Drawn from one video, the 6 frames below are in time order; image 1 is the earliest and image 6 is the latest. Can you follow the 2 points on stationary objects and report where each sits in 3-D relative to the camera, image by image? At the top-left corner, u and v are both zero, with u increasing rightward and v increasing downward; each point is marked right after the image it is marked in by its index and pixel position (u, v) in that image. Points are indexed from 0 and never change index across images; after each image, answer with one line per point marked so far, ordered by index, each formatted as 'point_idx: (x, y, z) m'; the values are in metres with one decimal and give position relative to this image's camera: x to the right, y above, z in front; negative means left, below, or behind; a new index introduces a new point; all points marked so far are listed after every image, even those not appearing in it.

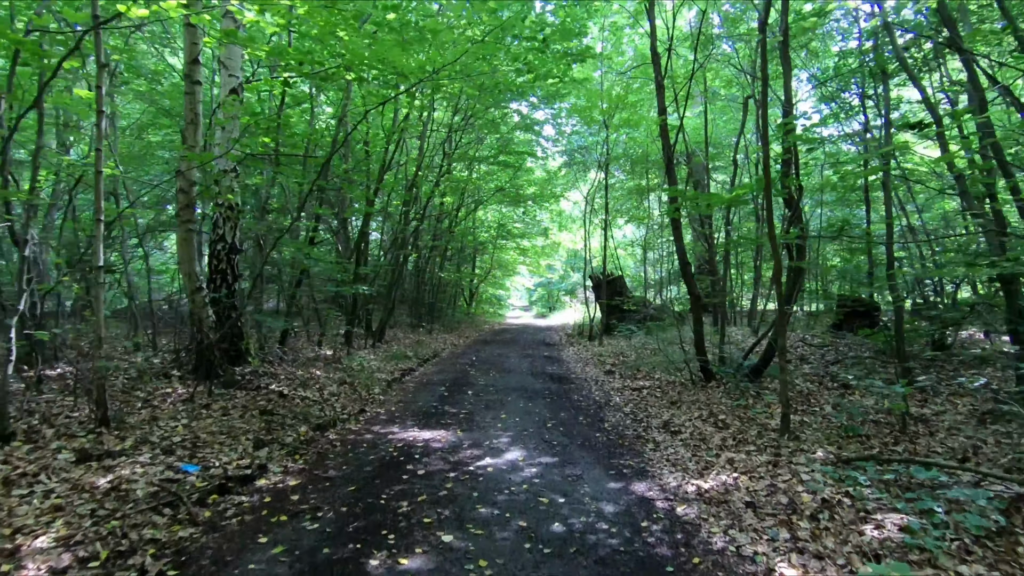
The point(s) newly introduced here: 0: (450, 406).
0: (-0.8, -1.5, +6.6) m
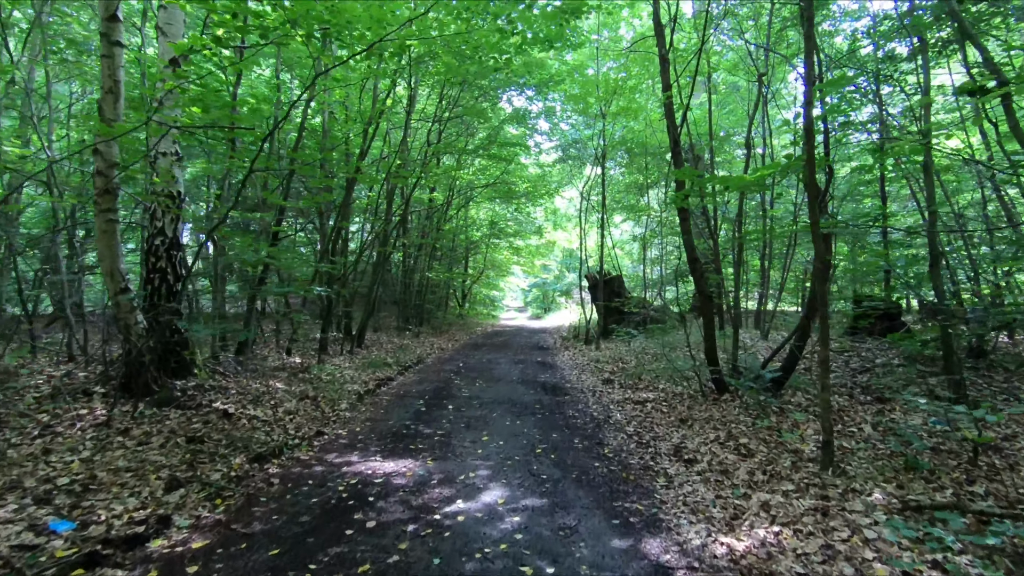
0: (-1.0, -1.5, +5.7) m
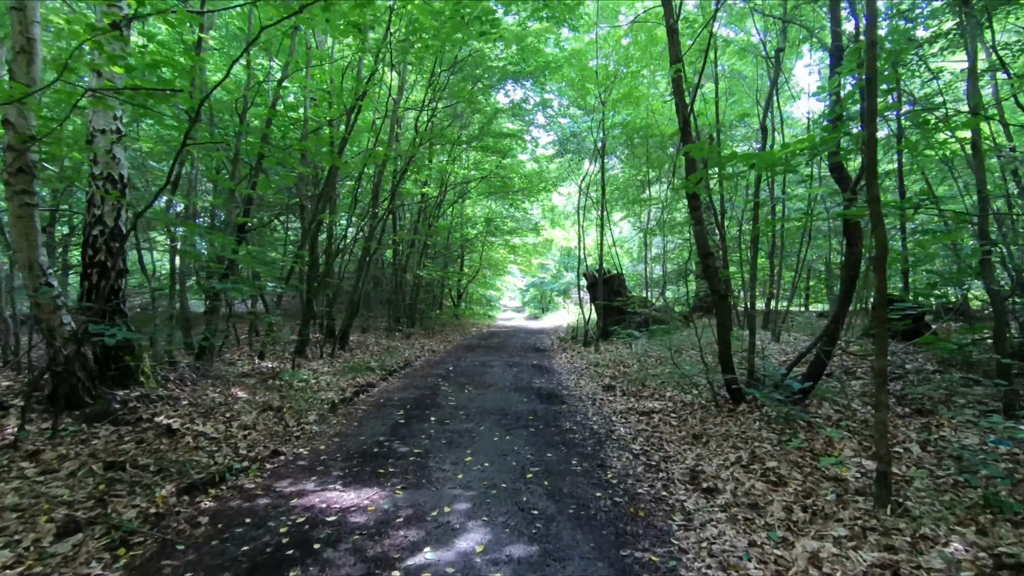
0: (-1.1, -1.5, +5.0) m
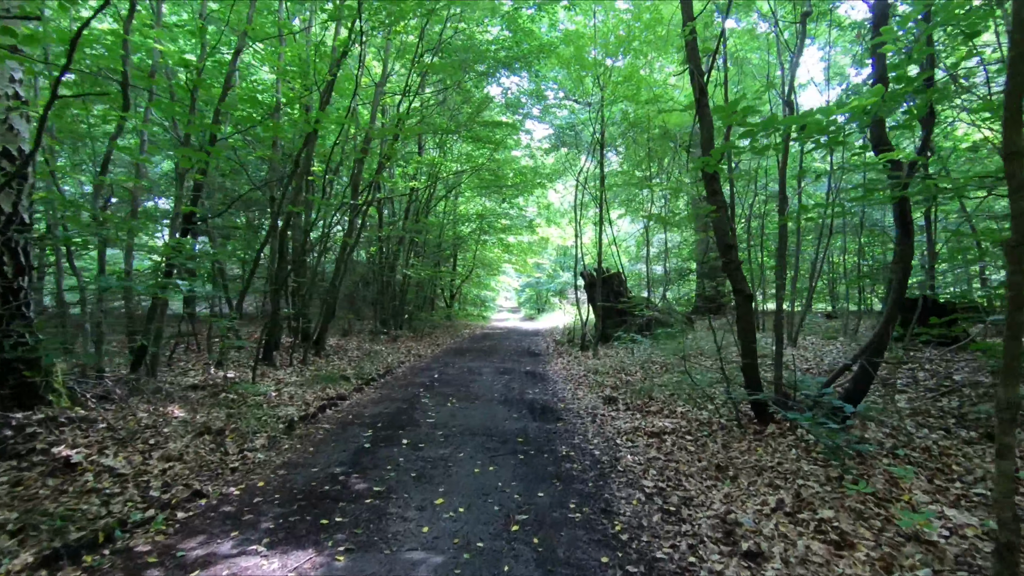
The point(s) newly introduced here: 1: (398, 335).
0: (-1.2, -1.5, +4.1) m
1: (-3.4, -1.4, +15.5) m
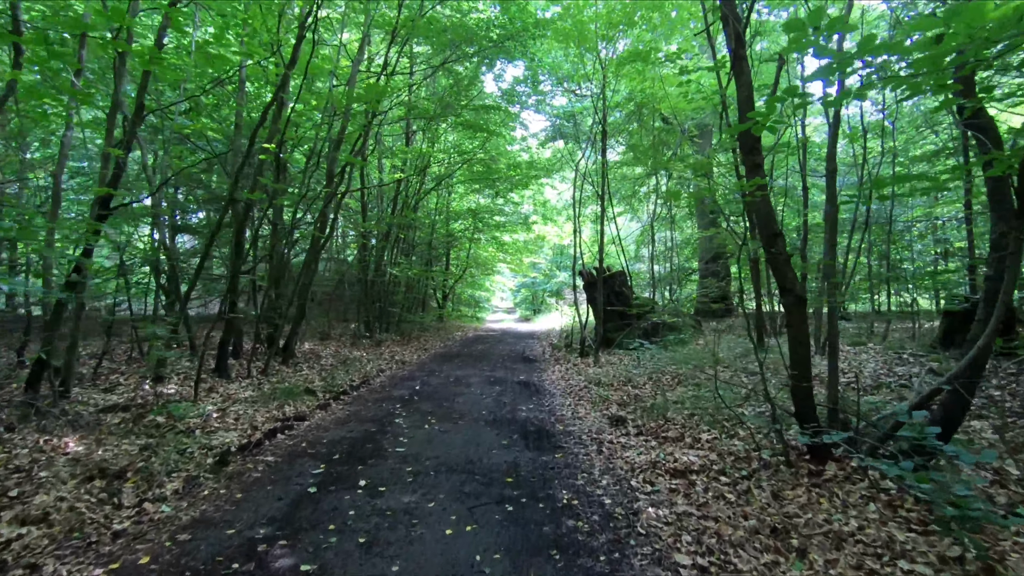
0: (-1.3, -1.5, +3.0) m
1: (-3.5, -1.4, +14.4) m
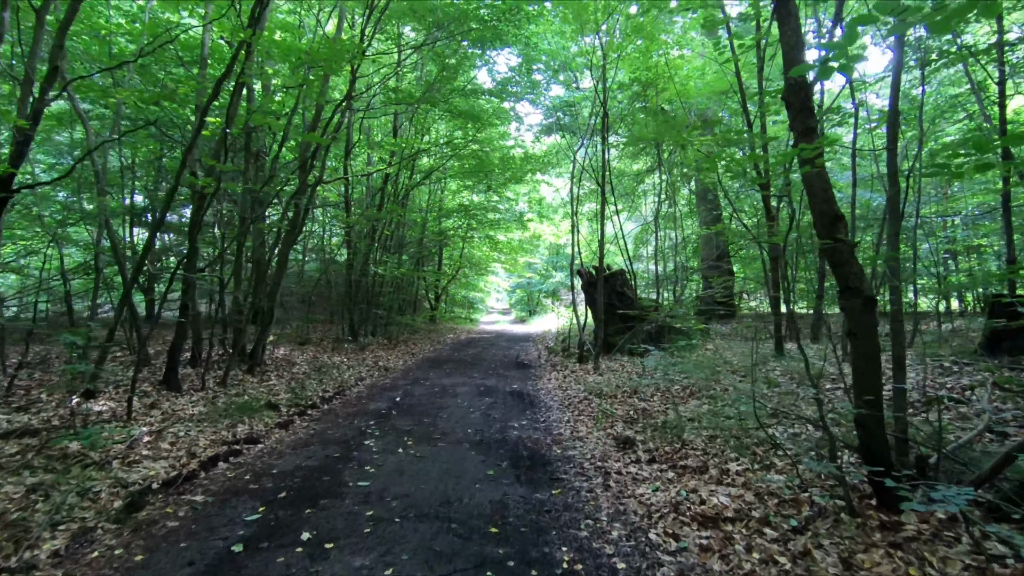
0: (-1.4, -1.5, +2.1) m
1: (-3.7, -1.4, +13.5) m
